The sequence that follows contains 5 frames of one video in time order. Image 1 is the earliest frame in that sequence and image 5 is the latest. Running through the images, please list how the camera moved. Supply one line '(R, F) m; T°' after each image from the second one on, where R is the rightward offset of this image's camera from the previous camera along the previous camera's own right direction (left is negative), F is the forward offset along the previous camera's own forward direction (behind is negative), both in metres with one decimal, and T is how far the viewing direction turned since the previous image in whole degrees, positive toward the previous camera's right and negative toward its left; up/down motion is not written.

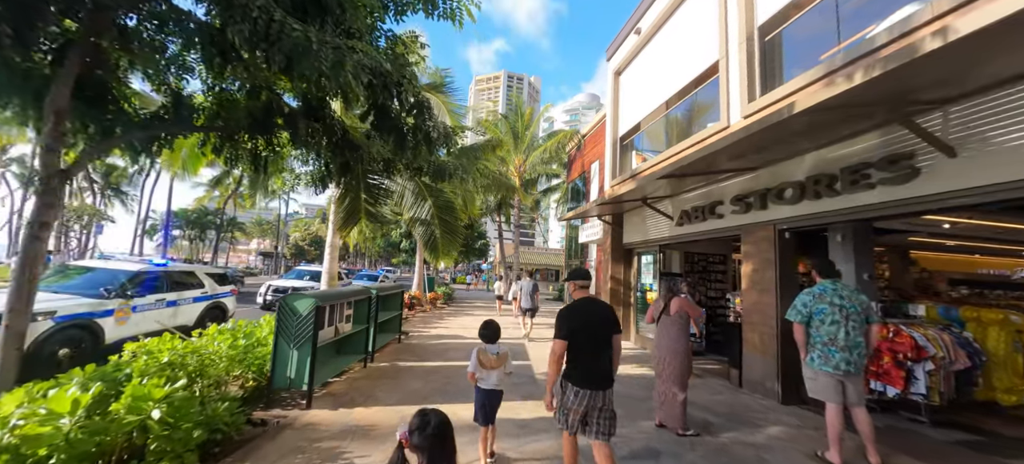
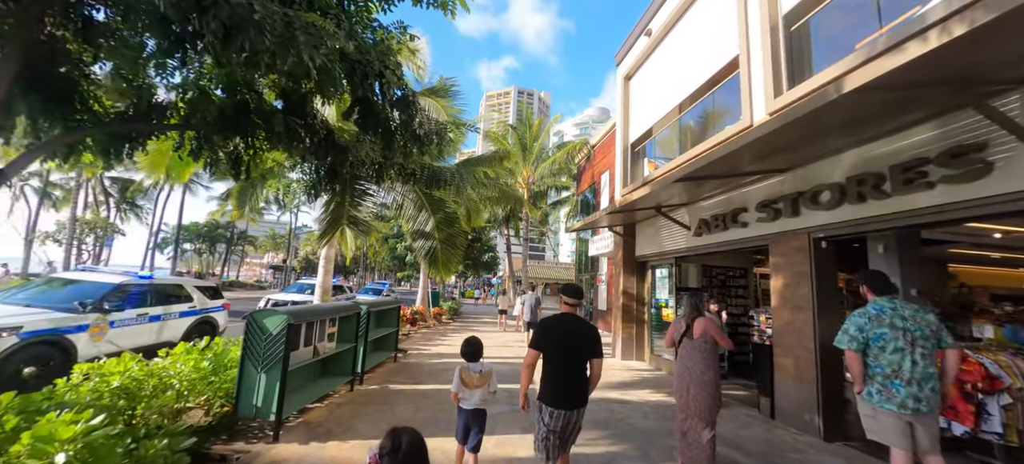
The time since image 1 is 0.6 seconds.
(+0.1, +0.6) m; -2°
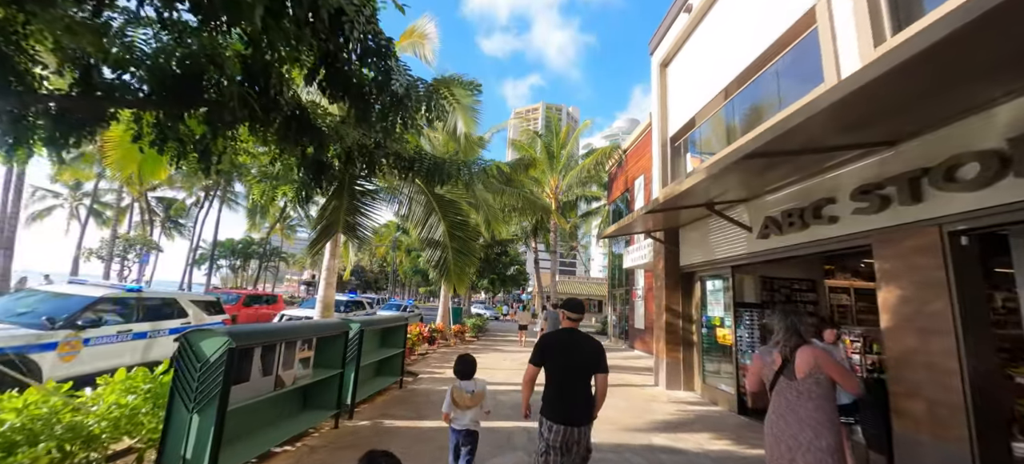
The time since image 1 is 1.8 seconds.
(+0.2, +1.2) m; -4°
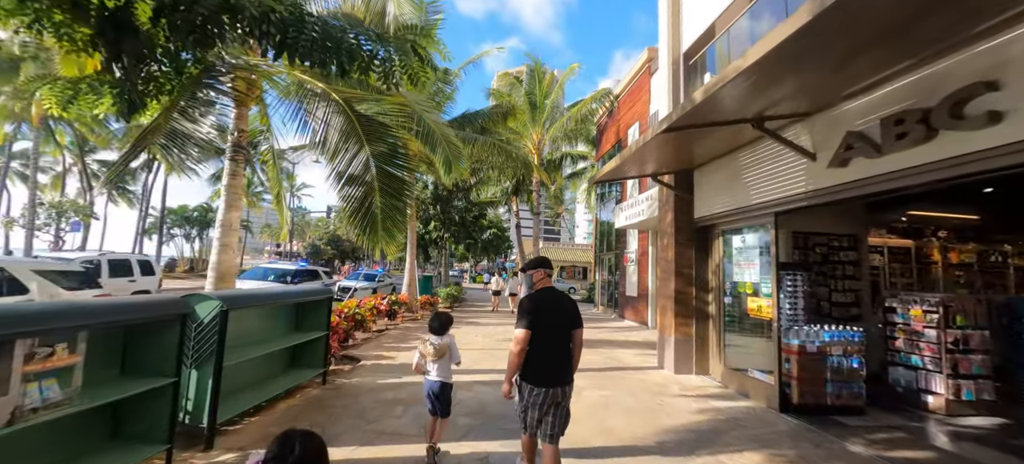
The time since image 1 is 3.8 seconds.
(+0.3, +2.0) m; +2°
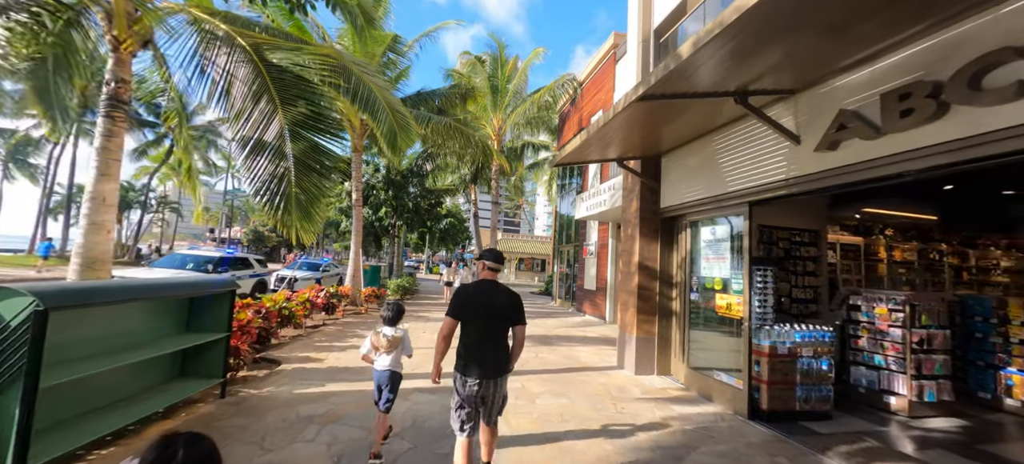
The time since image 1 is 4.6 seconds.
(+0.1, +0.7) m; +6°
